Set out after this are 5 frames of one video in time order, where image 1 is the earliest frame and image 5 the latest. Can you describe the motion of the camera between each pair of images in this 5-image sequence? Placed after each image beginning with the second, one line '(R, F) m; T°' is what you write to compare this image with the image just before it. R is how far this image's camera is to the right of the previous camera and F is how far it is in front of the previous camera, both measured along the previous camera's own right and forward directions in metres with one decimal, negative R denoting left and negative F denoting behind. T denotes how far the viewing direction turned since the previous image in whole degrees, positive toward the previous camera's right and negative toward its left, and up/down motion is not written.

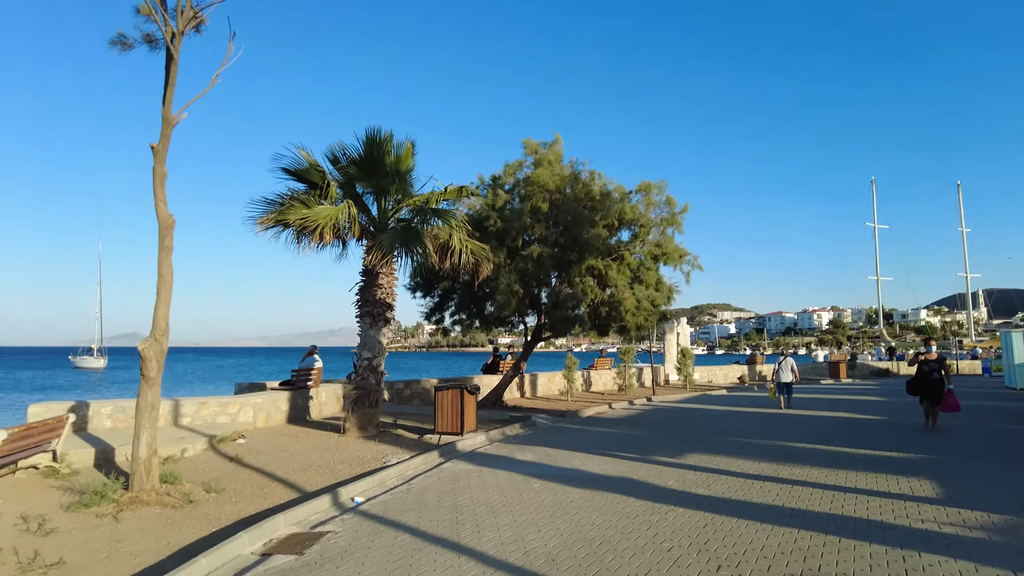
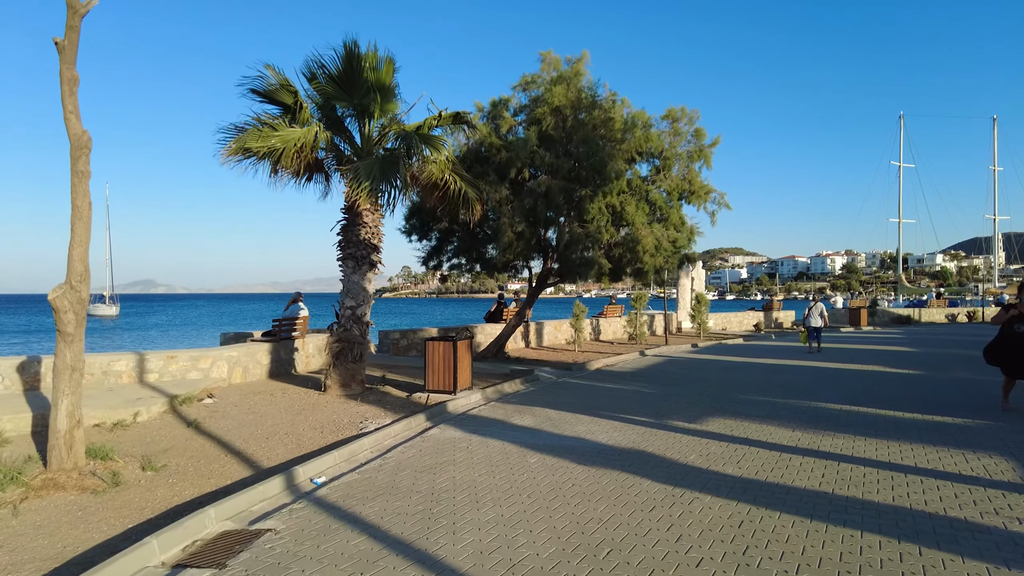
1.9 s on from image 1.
(+0.2, +1.3) m; -1°
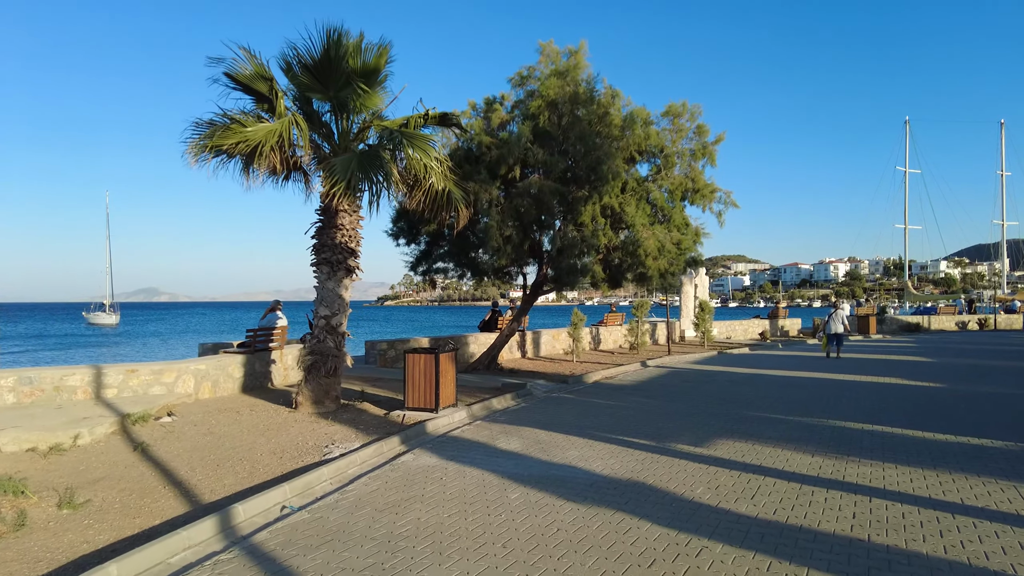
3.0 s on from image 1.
(+0.2, +0.9) m; 0°
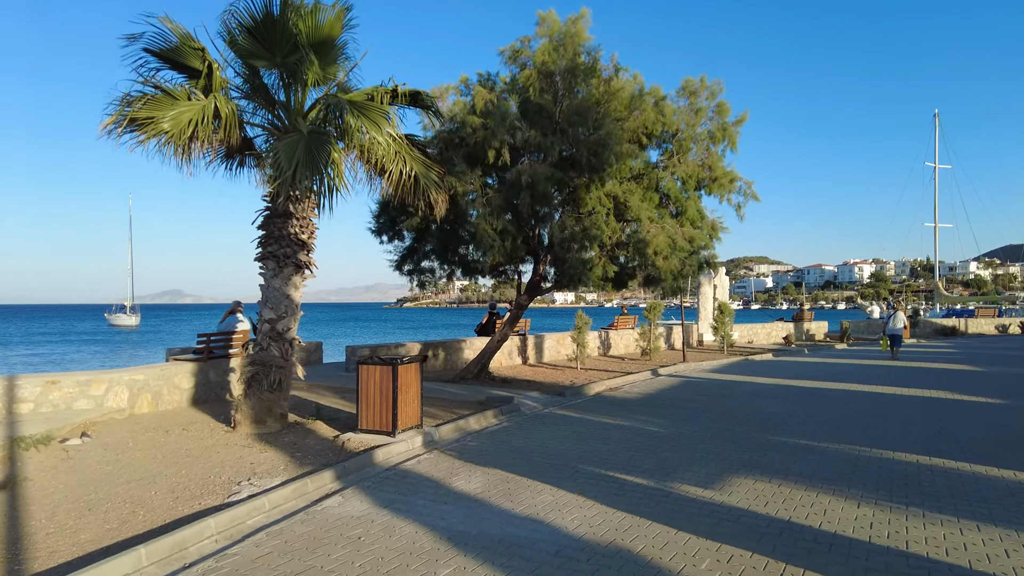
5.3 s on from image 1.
(+0.5, +1.6) m; -2°
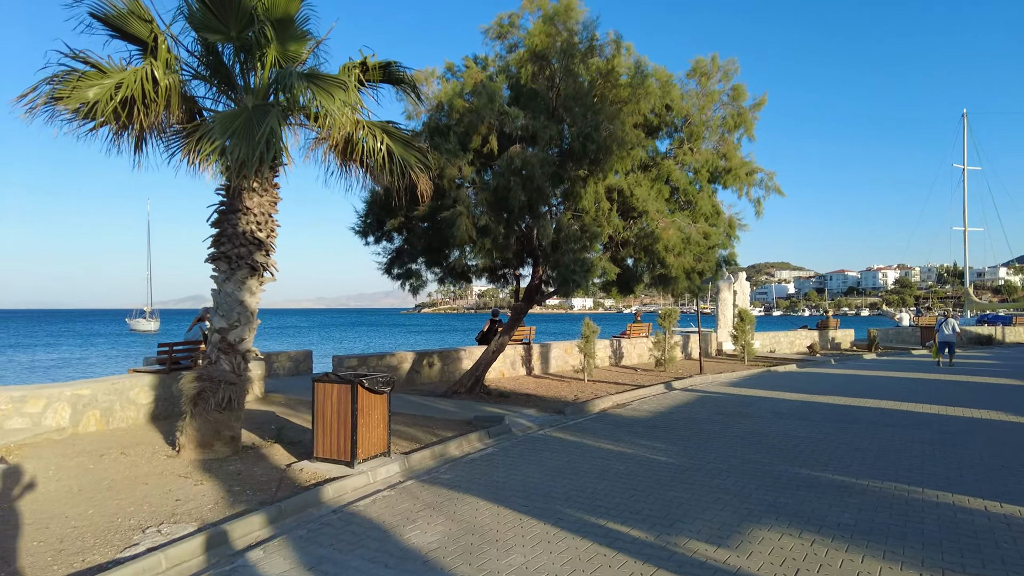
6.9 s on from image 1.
(+0.4, +1.1) m; -2°
